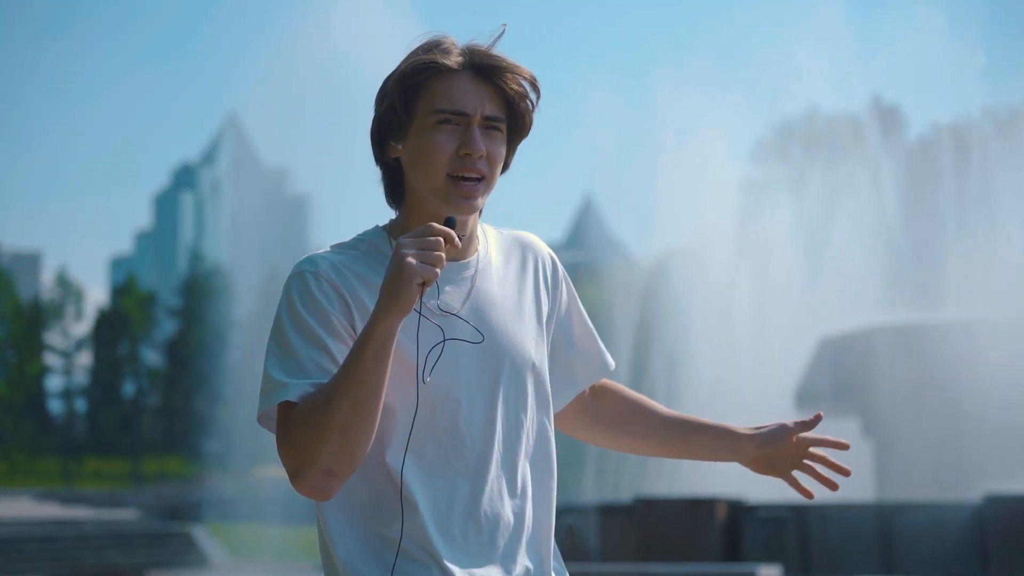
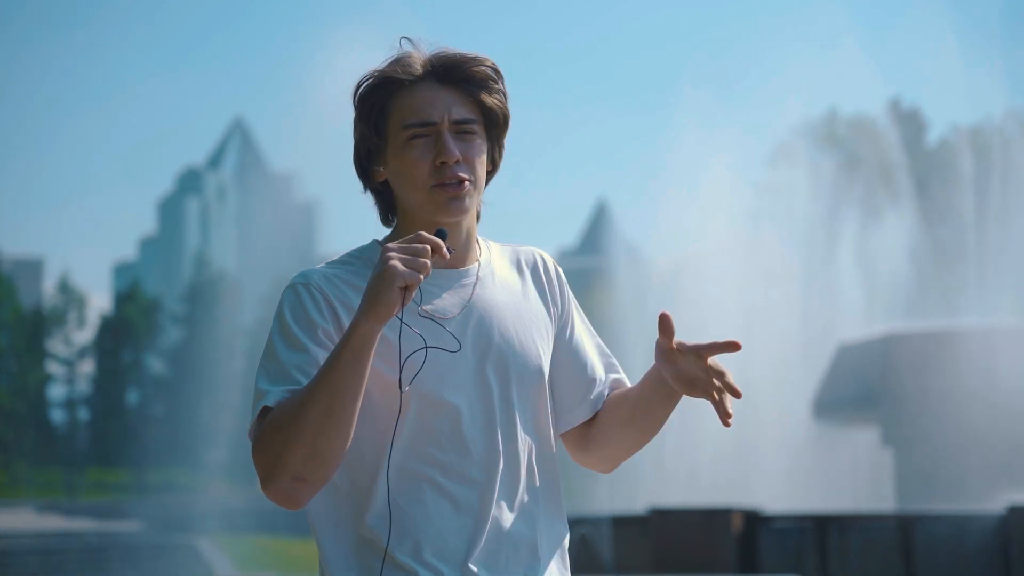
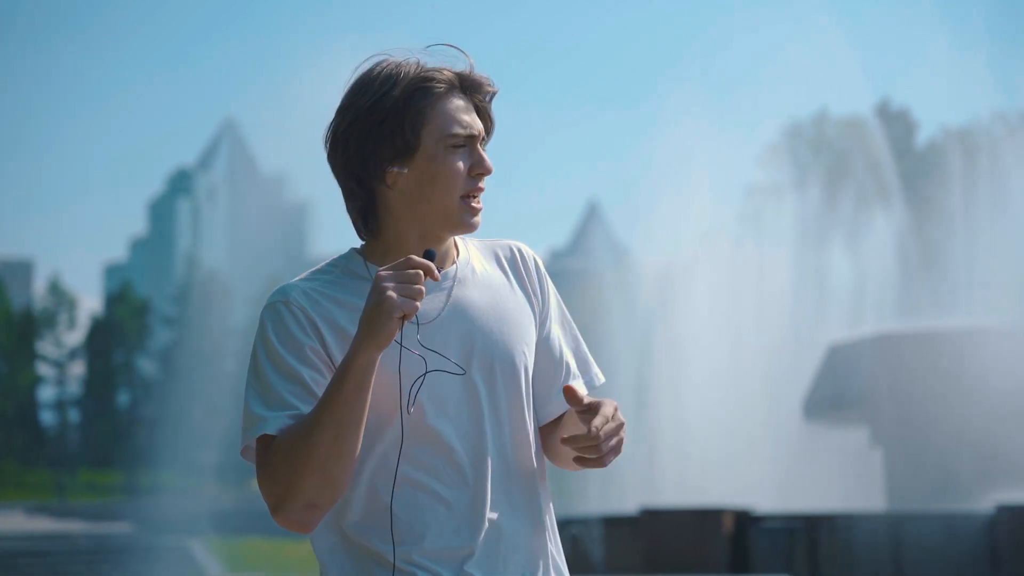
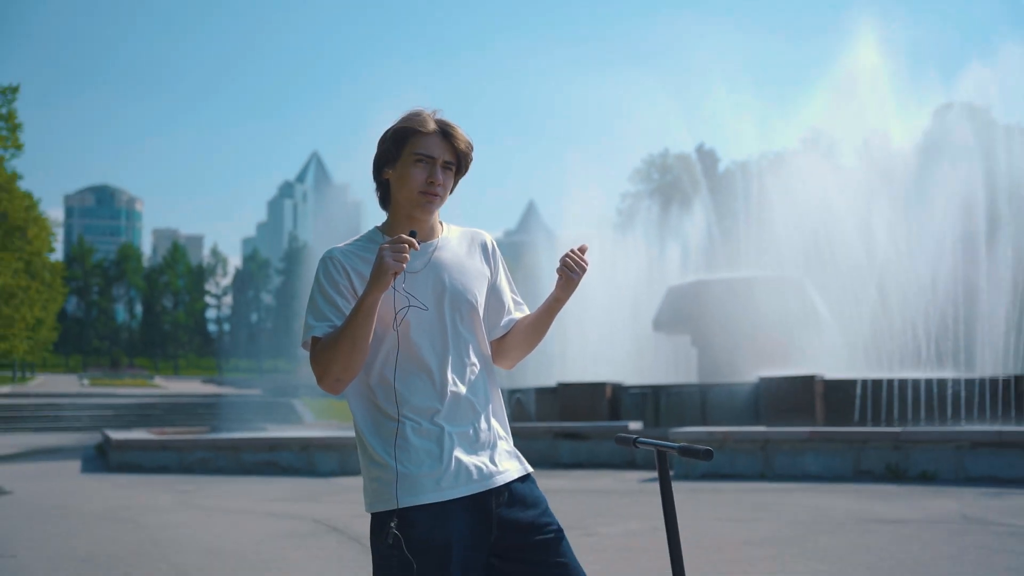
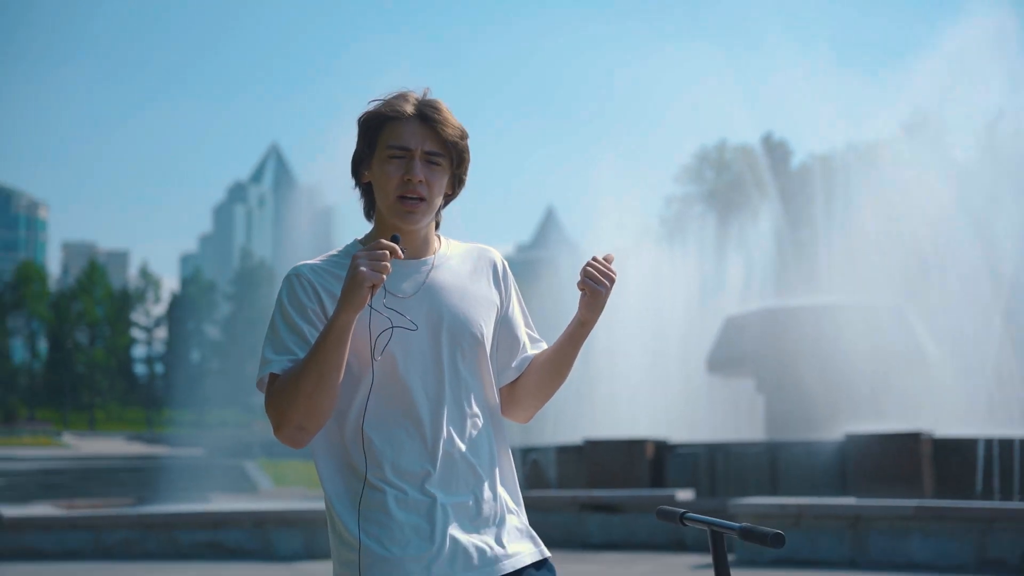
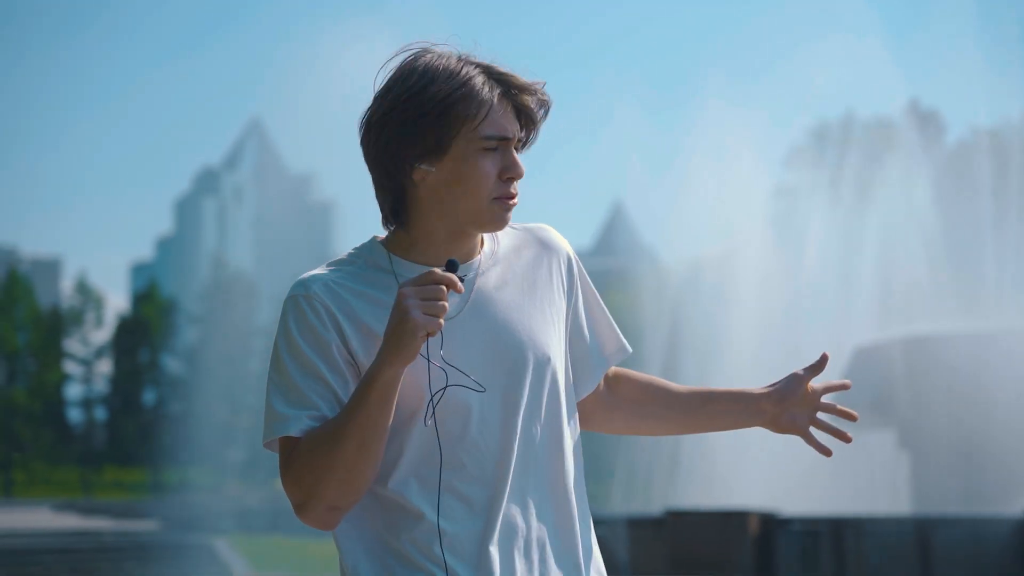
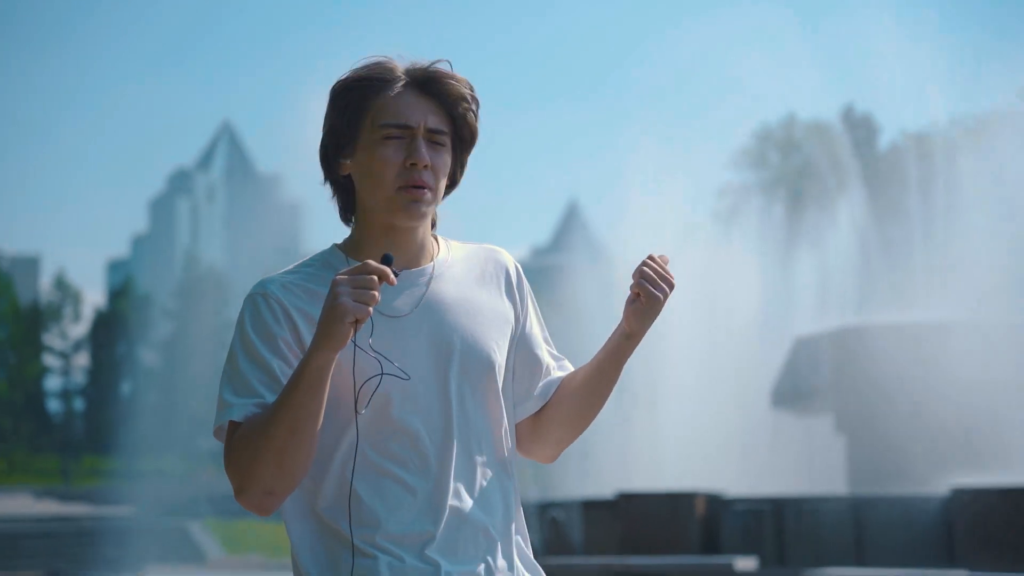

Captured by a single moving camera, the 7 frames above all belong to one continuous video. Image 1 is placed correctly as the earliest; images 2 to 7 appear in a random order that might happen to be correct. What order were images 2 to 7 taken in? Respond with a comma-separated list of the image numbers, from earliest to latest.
6, 2, 3, 7, 5, 4
